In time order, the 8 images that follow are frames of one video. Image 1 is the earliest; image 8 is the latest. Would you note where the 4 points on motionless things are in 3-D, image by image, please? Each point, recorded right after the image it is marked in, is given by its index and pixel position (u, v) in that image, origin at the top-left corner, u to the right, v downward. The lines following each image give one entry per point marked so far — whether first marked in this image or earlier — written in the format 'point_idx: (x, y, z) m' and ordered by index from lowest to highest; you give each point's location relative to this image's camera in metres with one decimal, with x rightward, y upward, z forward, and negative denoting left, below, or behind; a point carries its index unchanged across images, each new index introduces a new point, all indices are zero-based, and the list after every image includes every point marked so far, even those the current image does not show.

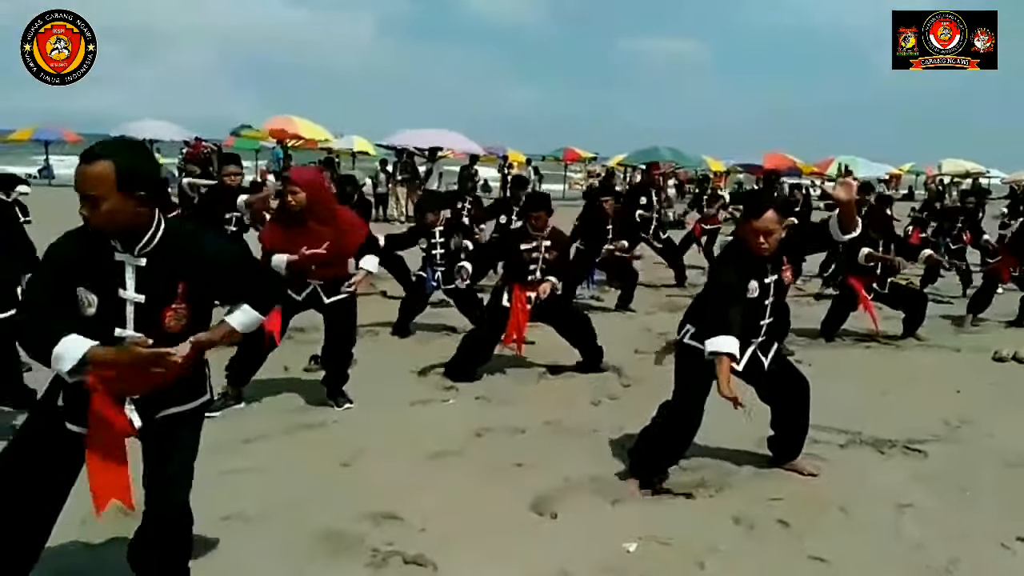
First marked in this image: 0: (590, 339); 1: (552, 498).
0: (+0.8, -0.4, +7.0) m
1: (+0.2, -1.1, +4.5) m
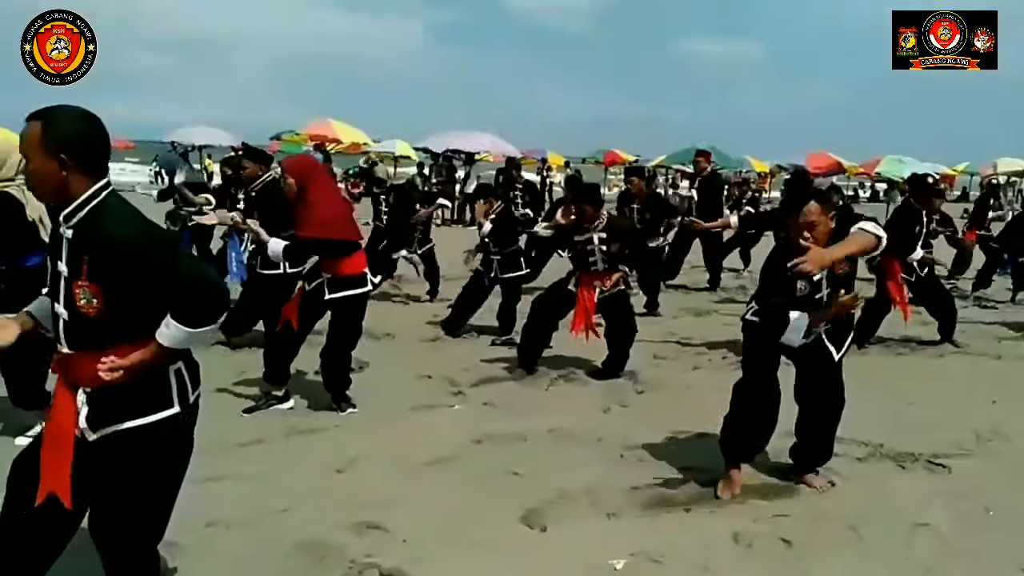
0: (+0.9, -0.4, +6.8) m
1: (+0.2, -1.1, +4.3) m
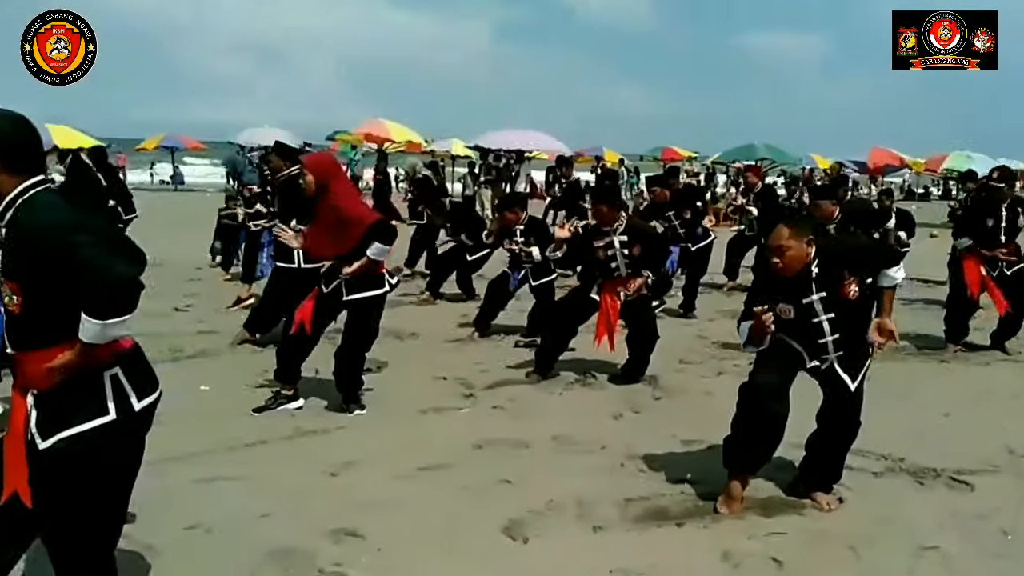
0: (+1.0, -0.4, +6.5) m
1: (+0.1, -1.1, +4.2) m
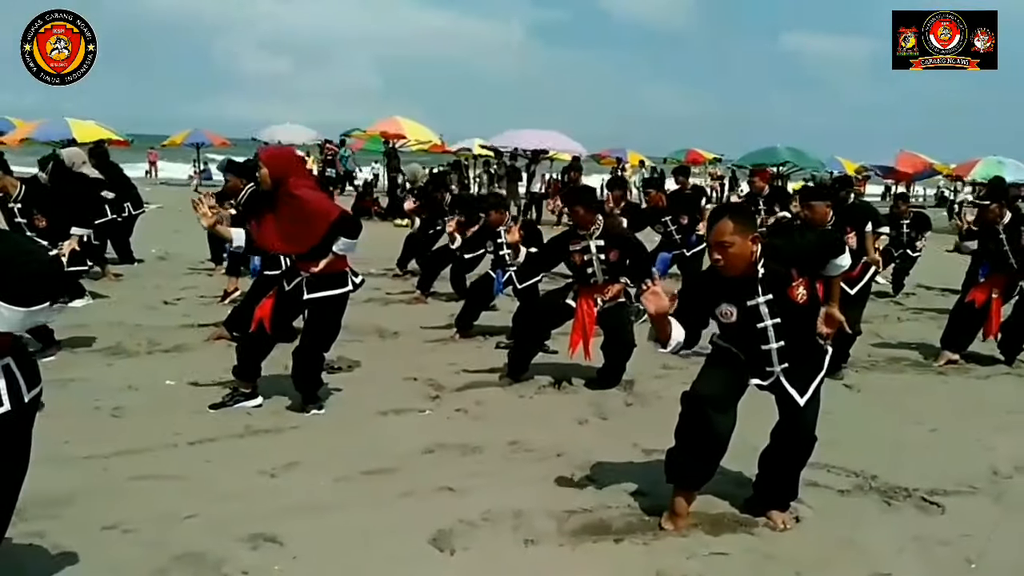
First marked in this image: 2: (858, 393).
0: (+0.8, -0.4, +6.3) m
1: (-0.2, -1.1, +3.9) m
2: (+2.5, -0.8, +6.3) m
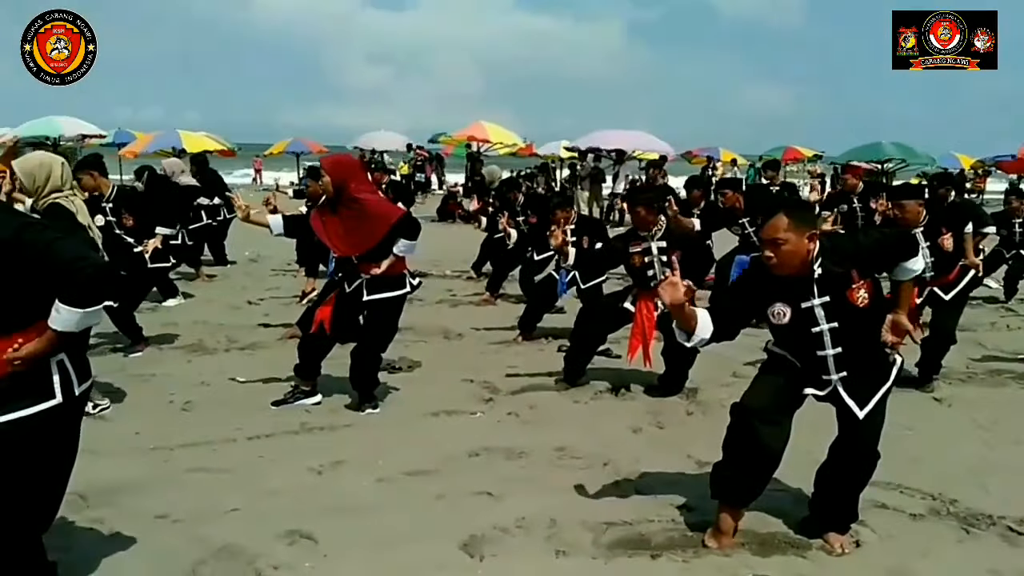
0: (+1.2, -0.5, +6.0) m
1: (-0.1, -1.1, +3.8) m
2: (+2.9, -0.8, +5.8) m
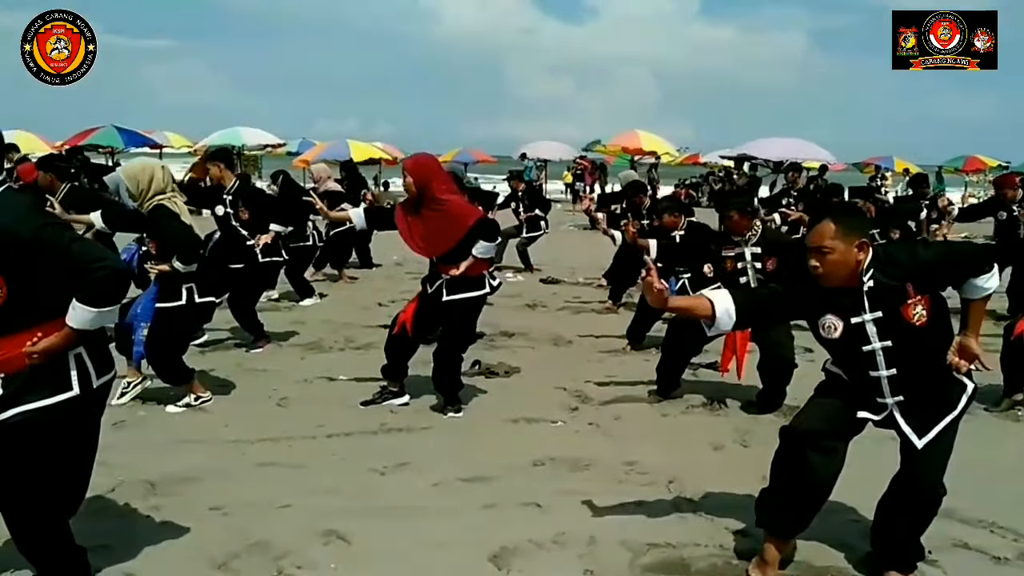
0: (+1.8, -0.5, +5.6) m
1: (+0.1, -1.1, +3.7) m
2: (+3.4, -0.9, +5.1) m
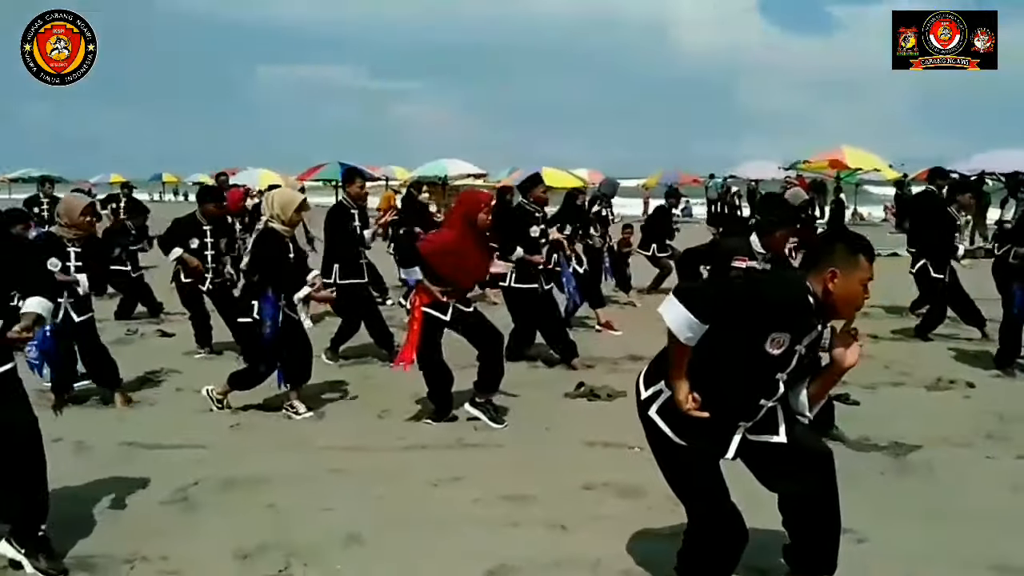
0: (+2.2, -0.7, +5.1) m
1: (+0.1, -1.2, +3.7) m
2: (+3.6, -1.1, +4.2) m
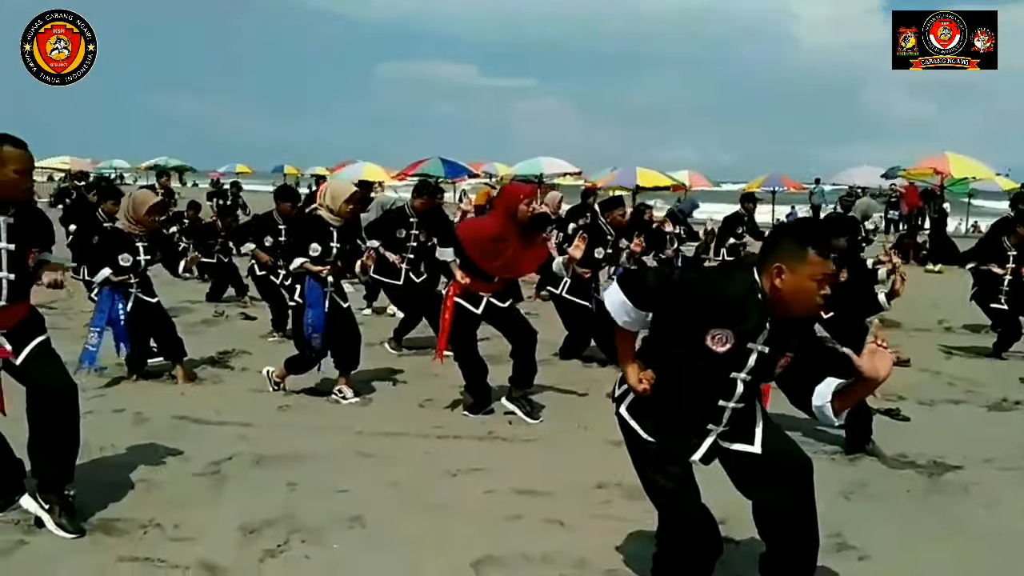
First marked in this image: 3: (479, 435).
0: (+2.3, -0.8, +4.9) m
1: (0.0, -1.2, +3.7) m
2: (+3.6, -1.2, +3.8) m
3: (-0.2, -1.0, +5.7) m
